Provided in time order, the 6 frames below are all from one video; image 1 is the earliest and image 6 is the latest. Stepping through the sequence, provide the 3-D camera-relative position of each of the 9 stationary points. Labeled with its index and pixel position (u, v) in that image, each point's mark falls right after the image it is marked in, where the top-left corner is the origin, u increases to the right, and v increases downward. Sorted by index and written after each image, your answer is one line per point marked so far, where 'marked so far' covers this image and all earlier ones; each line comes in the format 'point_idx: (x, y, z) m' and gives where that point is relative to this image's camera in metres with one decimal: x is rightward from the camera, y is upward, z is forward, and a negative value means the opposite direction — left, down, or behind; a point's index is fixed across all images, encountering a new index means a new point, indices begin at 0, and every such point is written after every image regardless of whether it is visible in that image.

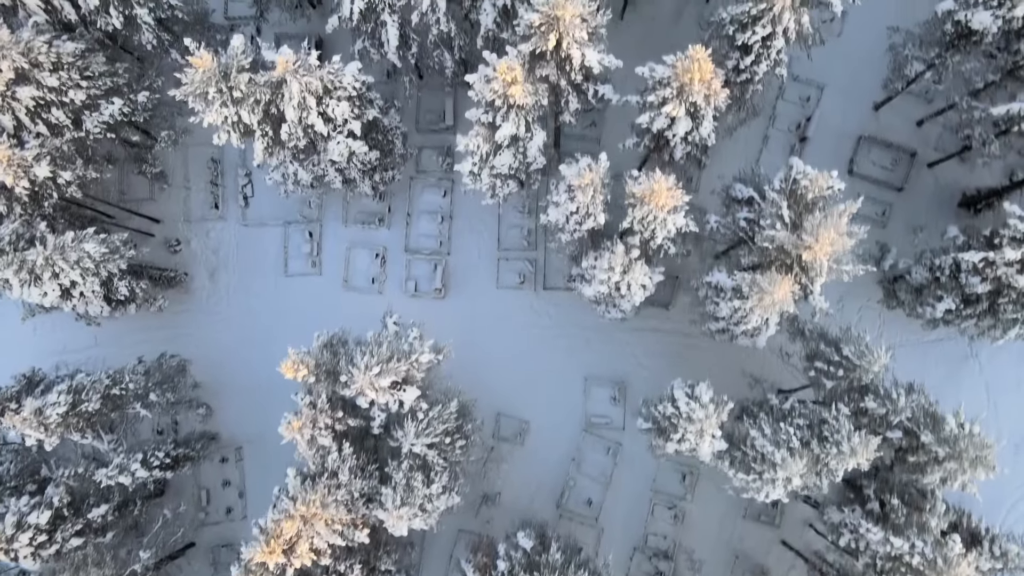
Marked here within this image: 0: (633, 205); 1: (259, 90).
0: (+2.7, +1.8, +15.3) m
1: (-6.0, +4.6, +16.3) m
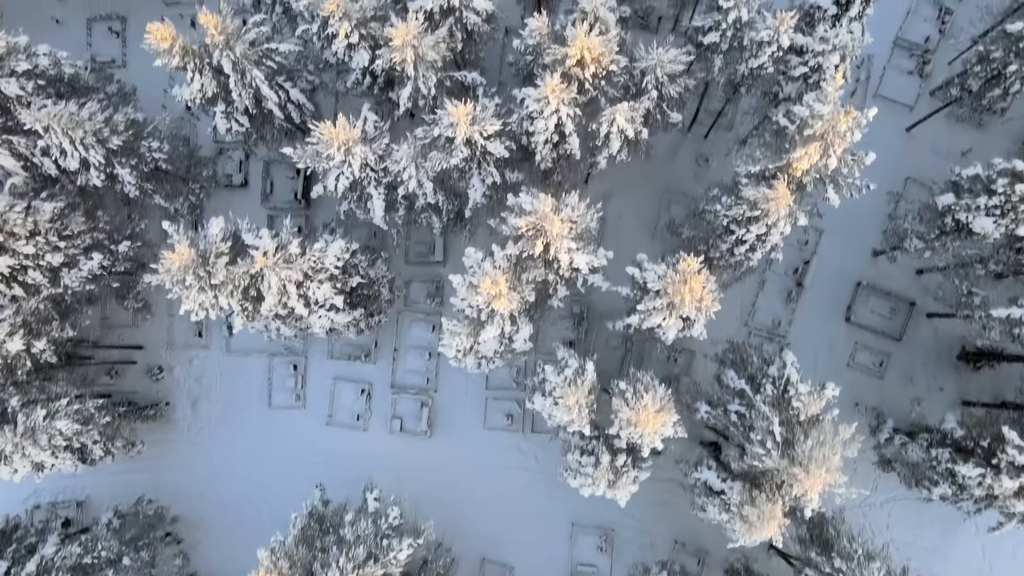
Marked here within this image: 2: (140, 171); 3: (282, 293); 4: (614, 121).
0: (+2.3, -2.8, +14.8) m
1: (-6.3, +0.3, +15.8) m
2: (-10.1, +3.2, +18.8) m
3: (-5.3, -0.1, +16.1) m
4: (+2.3, +3.7, +15.6) m
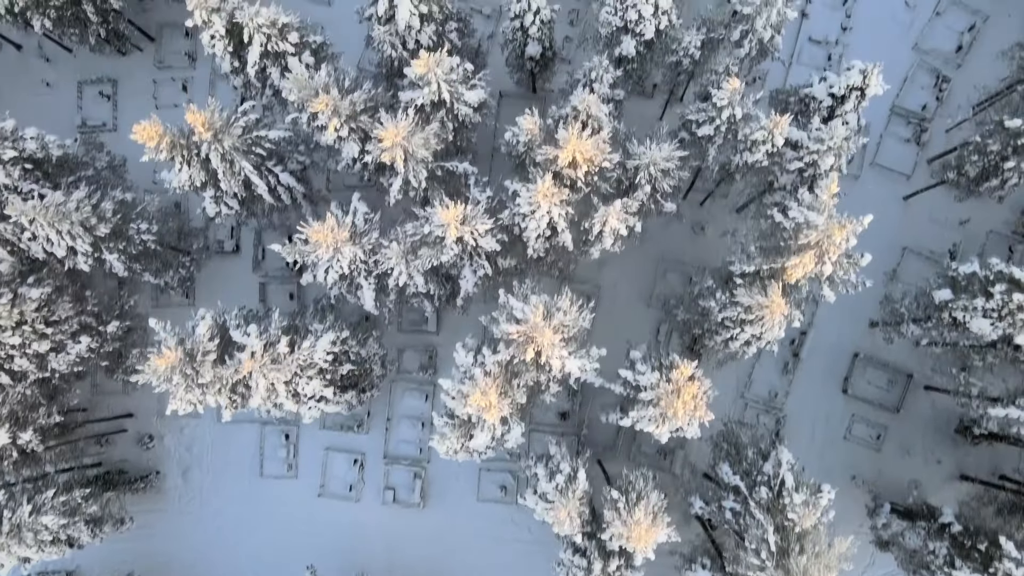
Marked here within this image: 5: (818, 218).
0: (+2.1, -5.0, +14.6) m
1: (-6.5, -2.0, +15.6) m
2: (-10.3, +0.9, +18.6) m
3: (-5.5, -2.3, +15.9) m
4: (+2.1, +1.4, +15.4) m
5: (+6.2, +1.4, +13.9) m
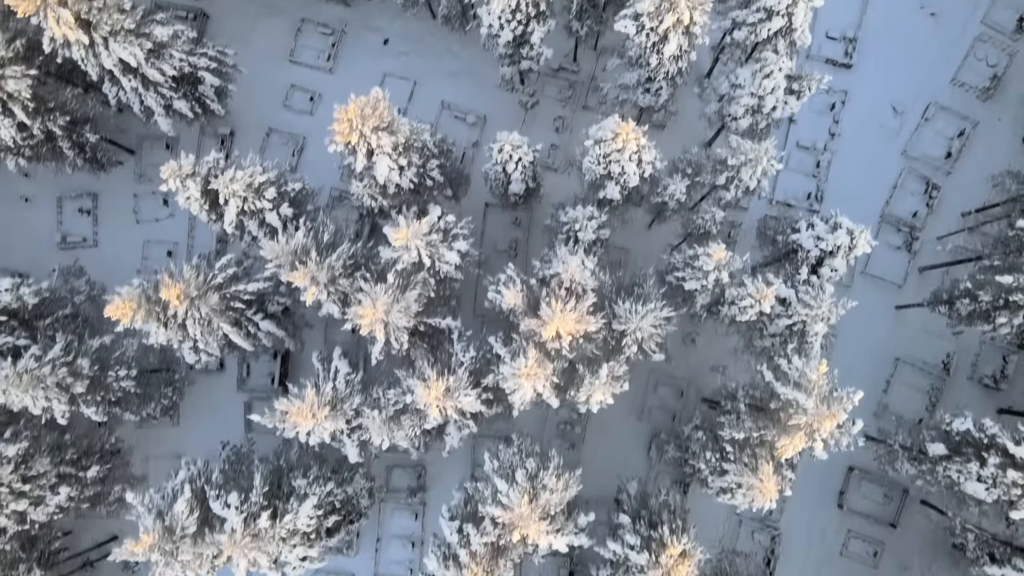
0: (+1.9, -8.6, +14.2) m
1: (-6.8, -5.8, +15.3) m
2: (-10.6, -2.9, +18.2) m
3: (-5.8, -6.1, +15.6) m
4: (+1.8, -2.2, +15.1) m
5: (+5.8, -2.2, +13.6) m
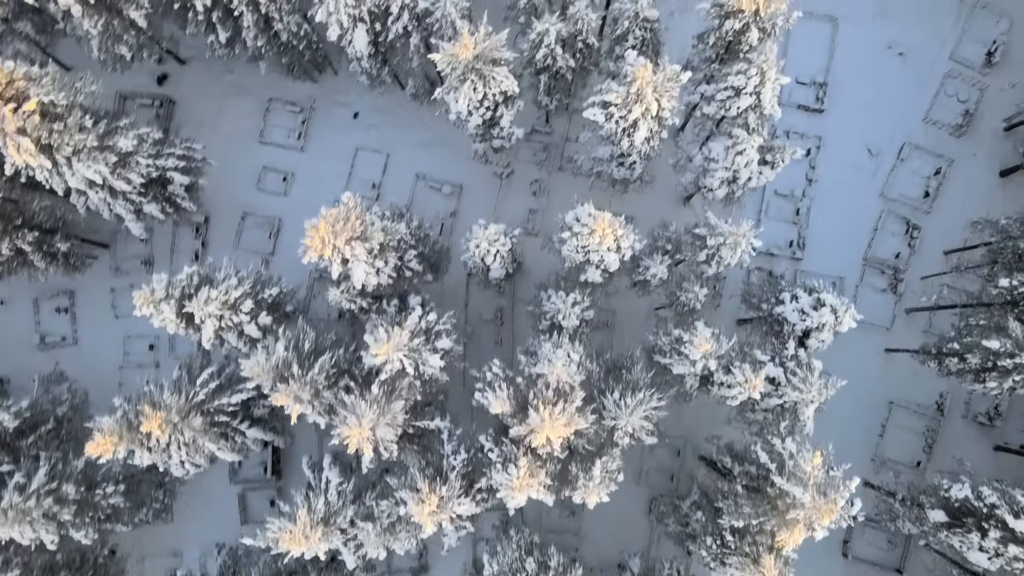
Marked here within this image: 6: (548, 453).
0: (+2.2, -10.7, +14.0) m
1: (-6.6, -8.5, +15.0) m
2: (-10.7, -5.9, +17.9) m
3: (-5.6, -8.8, +15.3) m
4: (+1.6, -4.3, +14.9) m
5: (+5.7, -4.0, +13.5) m
6: (+0.8, -3.5, +14.8) m
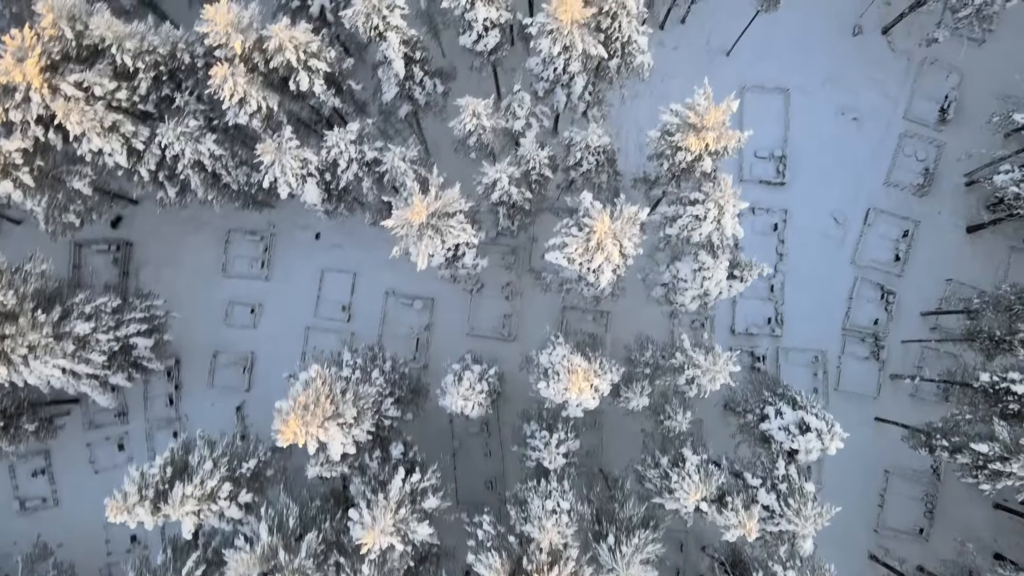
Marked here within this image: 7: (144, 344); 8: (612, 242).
0: (+3.1, -13.8, +13.7) m
1: (-6.0, -12.6, +14.5) m
2: (-10.4, -10.6, +17.4) m
3: (-5.0, -12.8, +14.8) m
4: (+1.7, -7.5, +14.6) m
5: (+5.7, -6.7, +13.3) m
6: (+0.8, -6.8, +14.5) m
7: (-10.1, -1.6, +19.1) m
8: (+2.1, +1.0, +14.4) m
